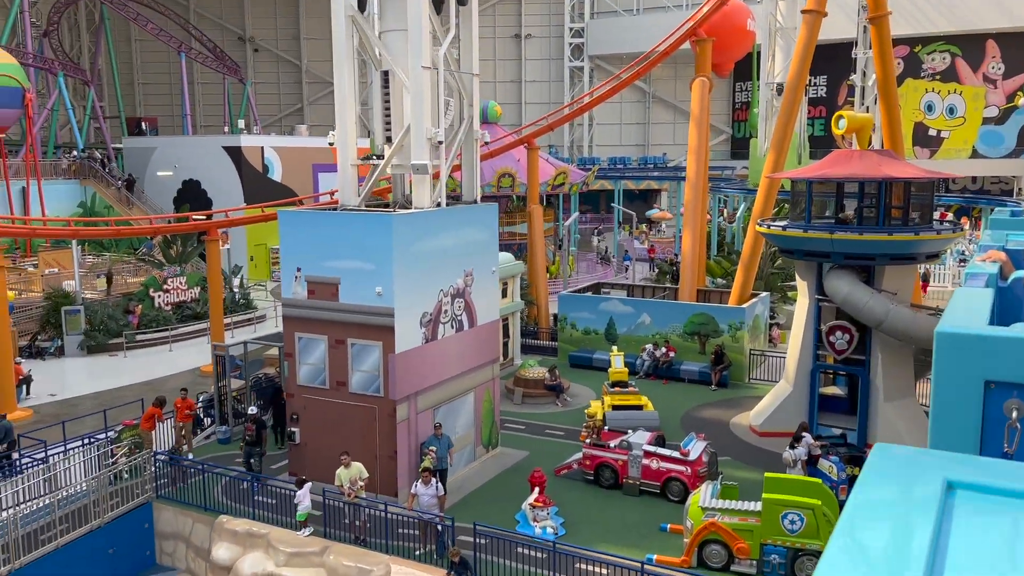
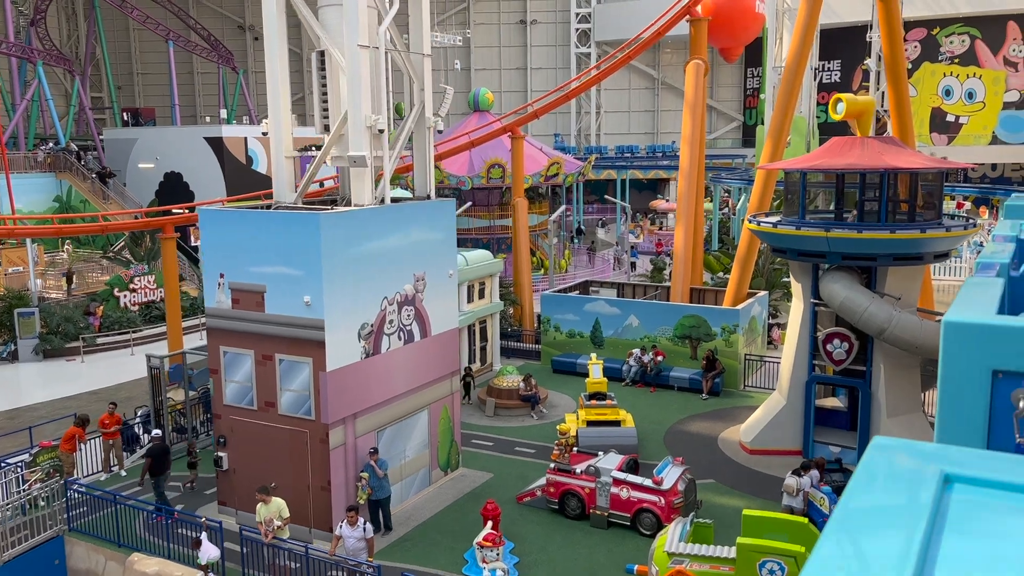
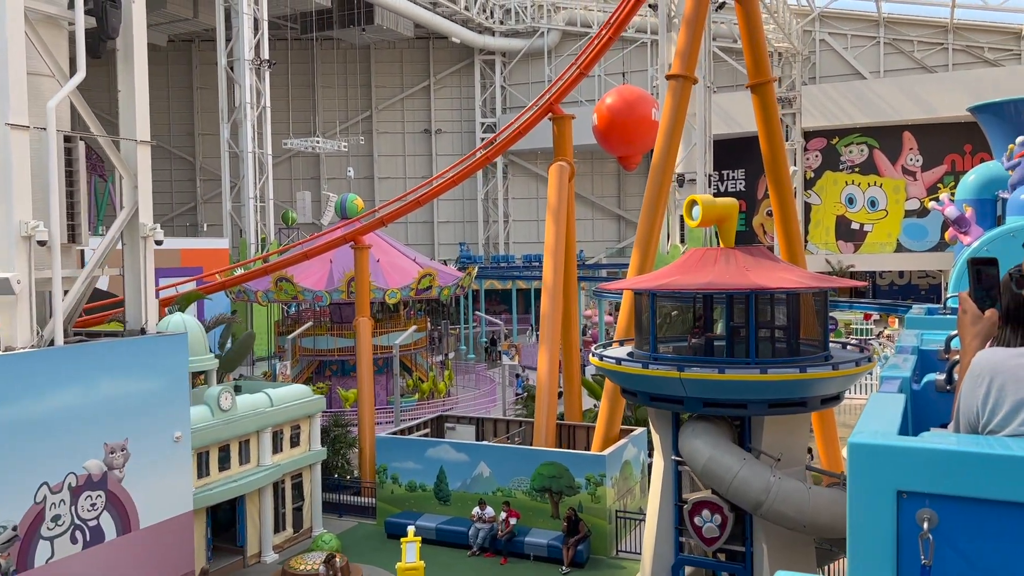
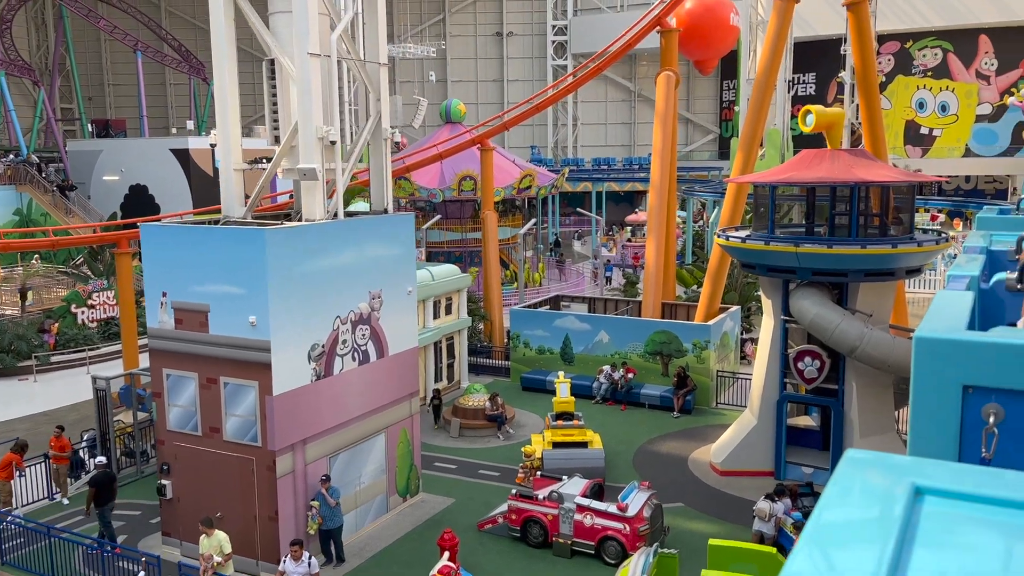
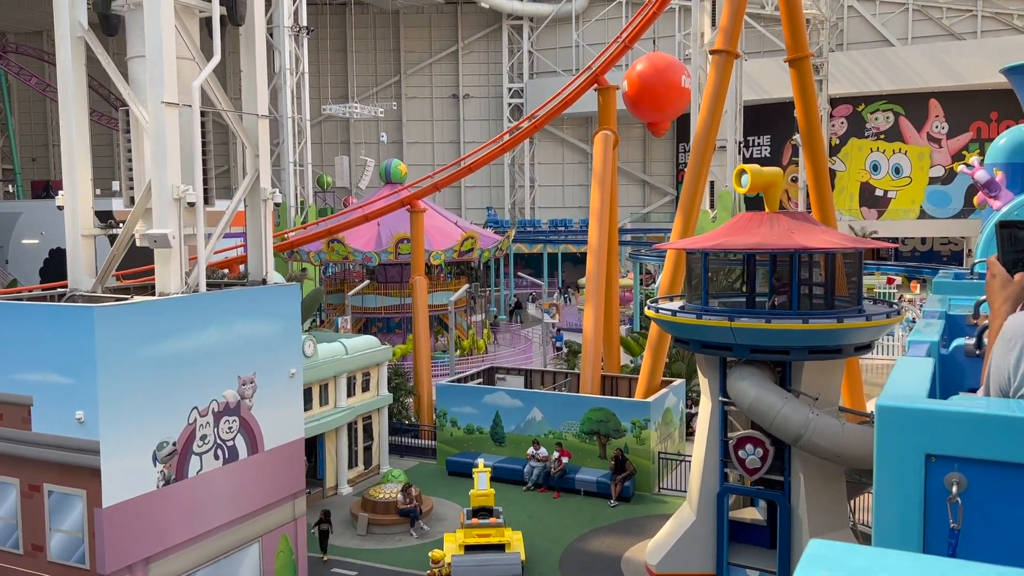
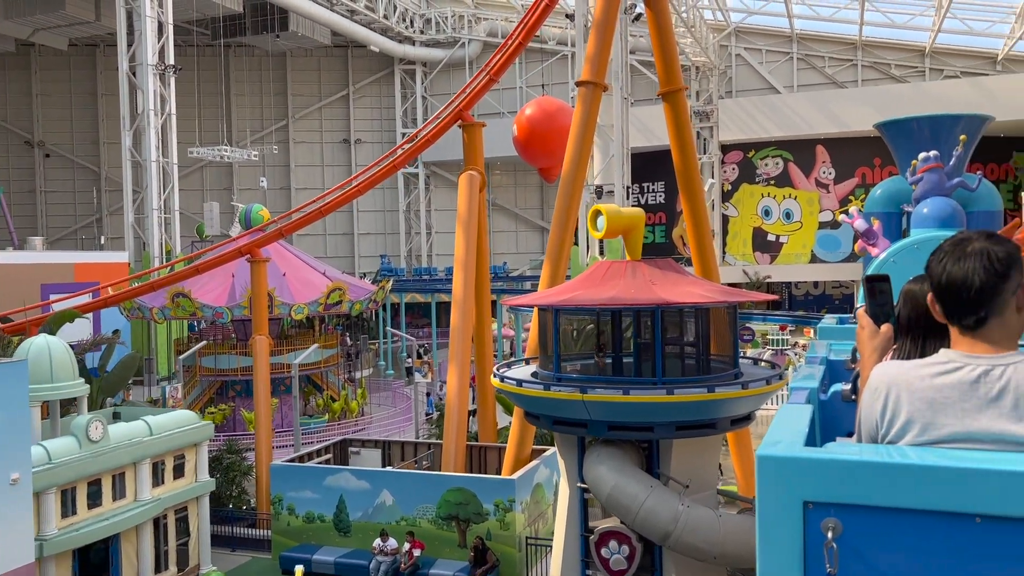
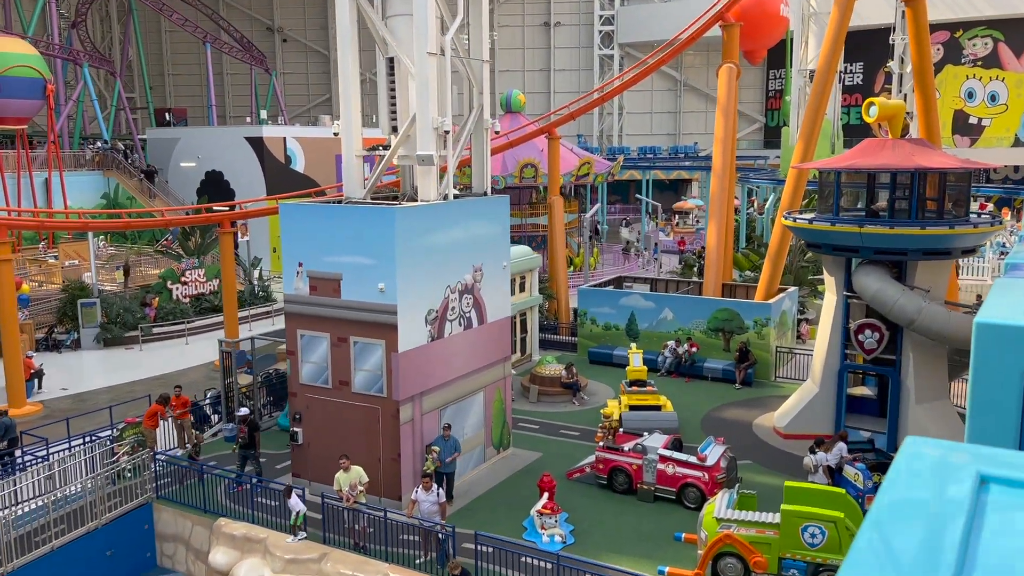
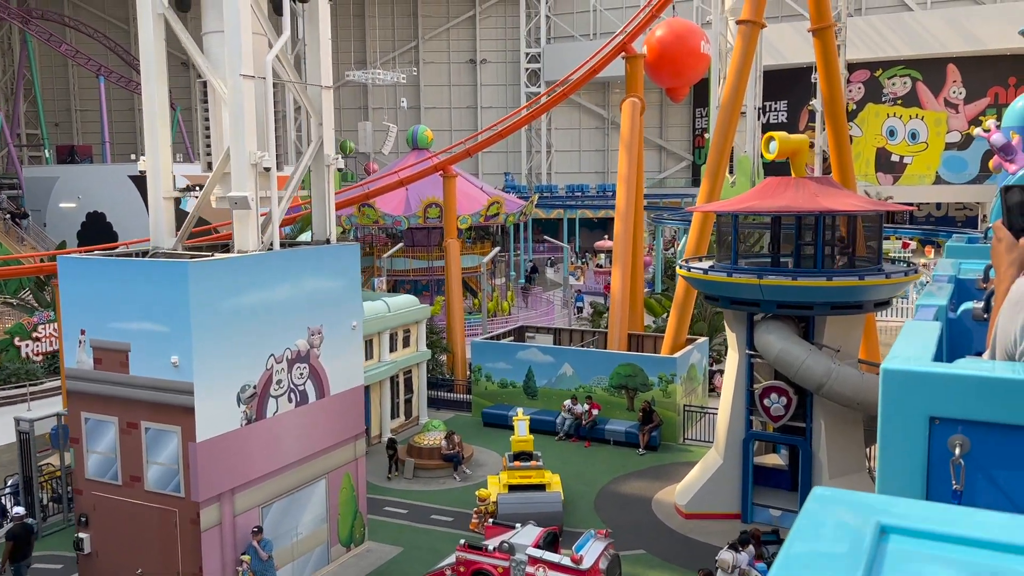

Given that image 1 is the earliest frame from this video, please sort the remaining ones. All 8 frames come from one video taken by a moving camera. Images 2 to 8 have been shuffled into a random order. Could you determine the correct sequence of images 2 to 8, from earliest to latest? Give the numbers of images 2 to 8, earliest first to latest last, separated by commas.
7, 2, 4, 8, 5, 3, 6
